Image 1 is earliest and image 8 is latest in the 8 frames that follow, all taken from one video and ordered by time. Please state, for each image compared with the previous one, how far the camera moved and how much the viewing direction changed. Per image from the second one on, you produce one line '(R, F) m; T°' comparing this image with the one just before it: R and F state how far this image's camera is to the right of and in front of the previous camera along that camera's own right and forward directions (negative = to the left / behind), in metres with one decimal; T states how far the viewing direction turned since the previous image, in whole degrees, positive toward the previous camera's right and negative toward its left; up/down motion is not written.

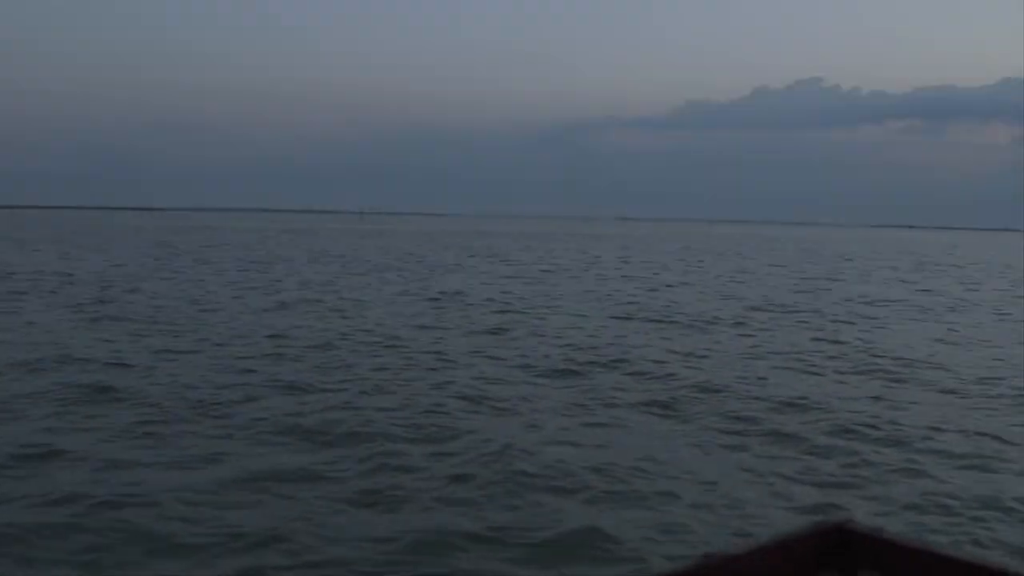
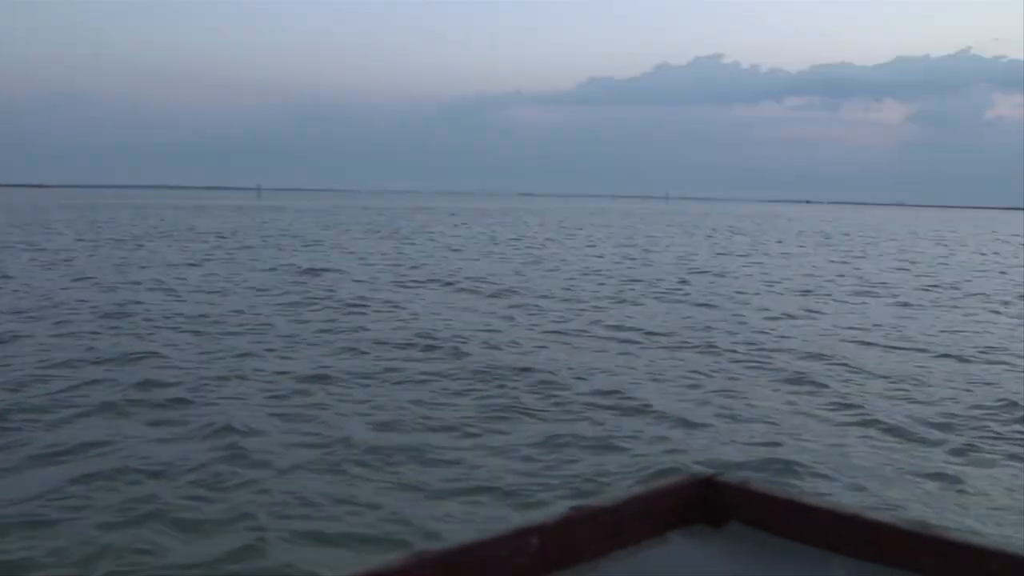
(+0.5, +0.2) m; +4°
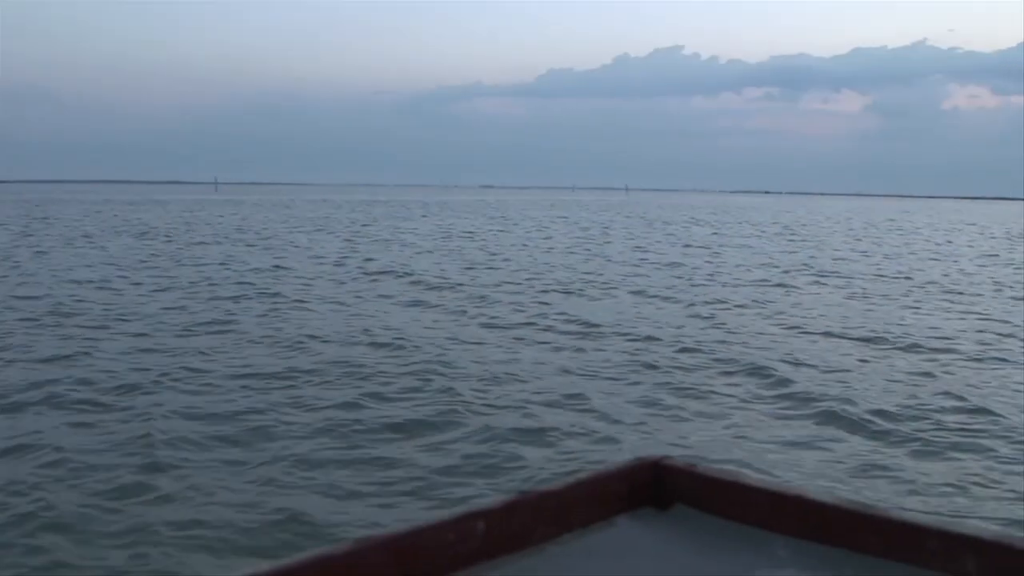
(+0.5, -0.8) m; -10°
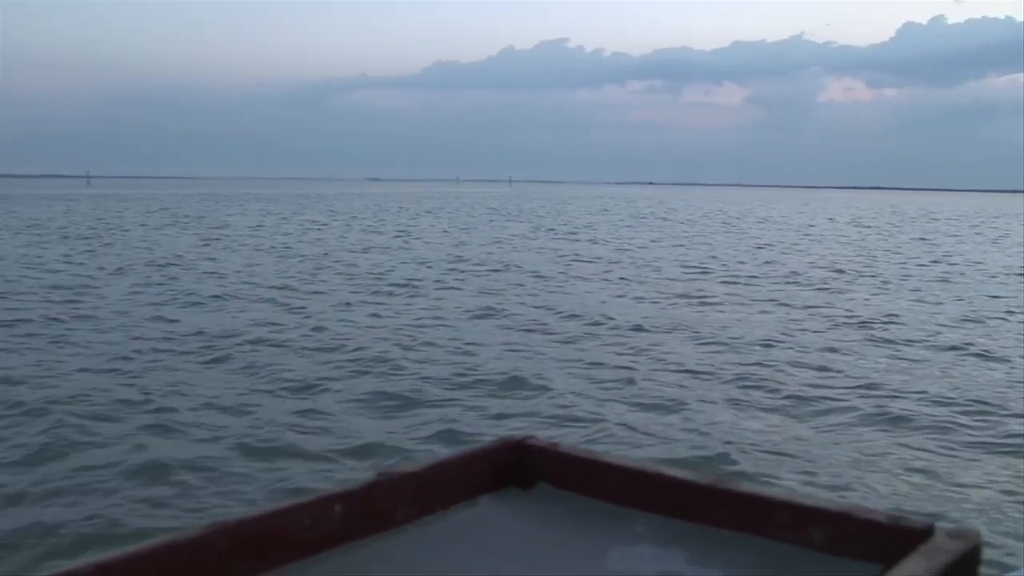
(+0.1, 0.0) m; +5°
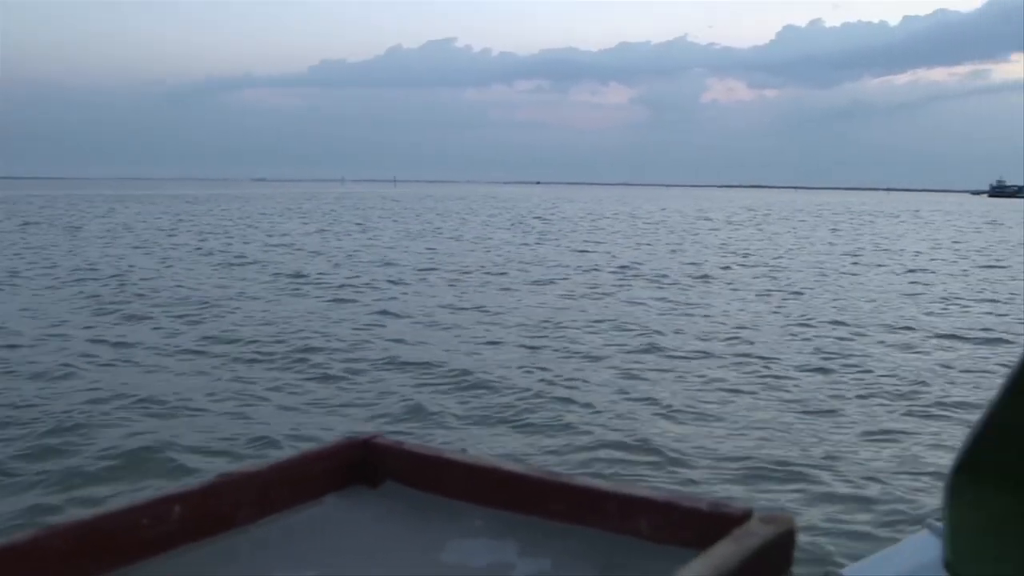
(+0.2, -0.2) m; +5°
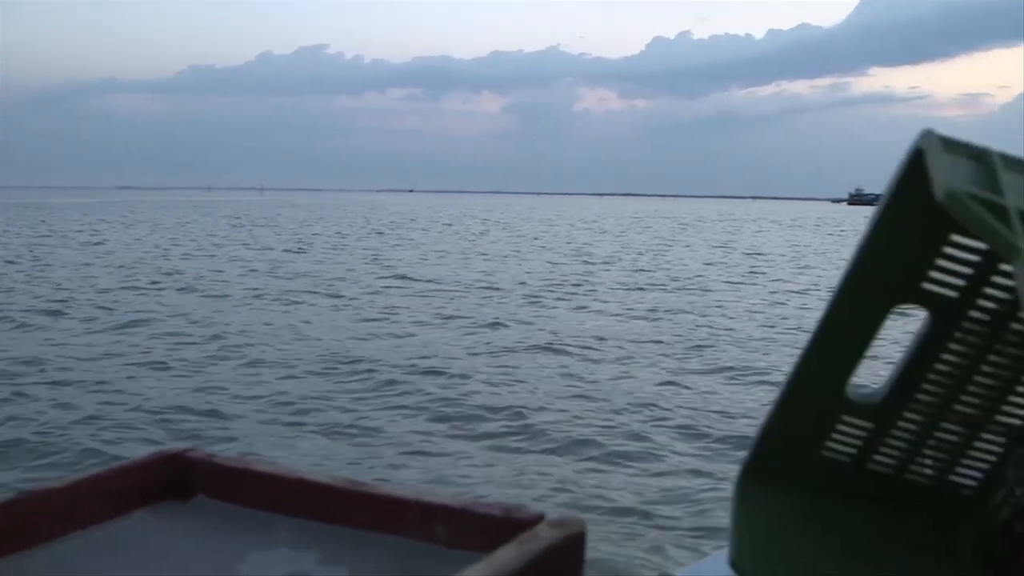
(+0.3, -0.2) m; +5°
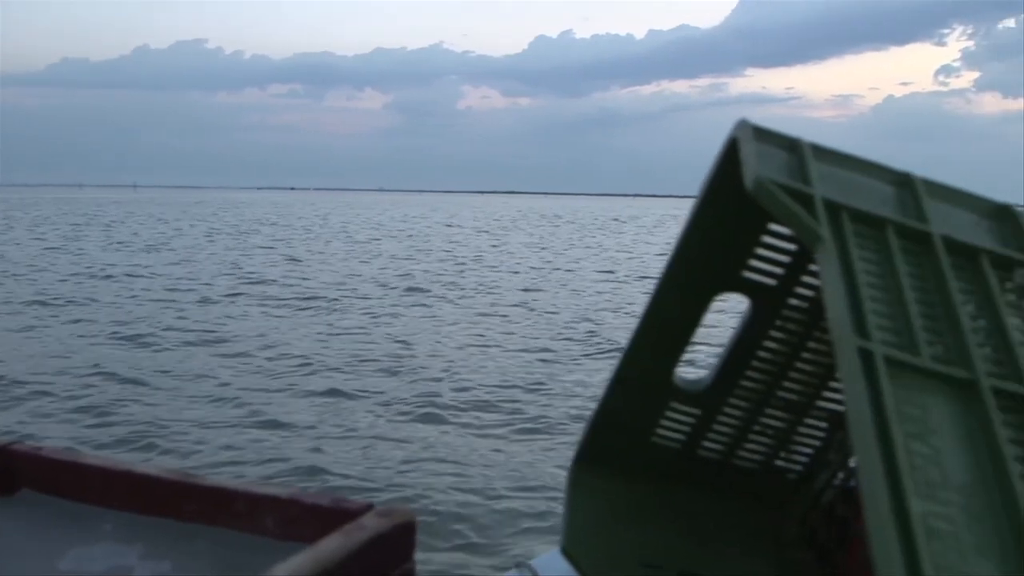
(+0.2, 0.0) m; +5°
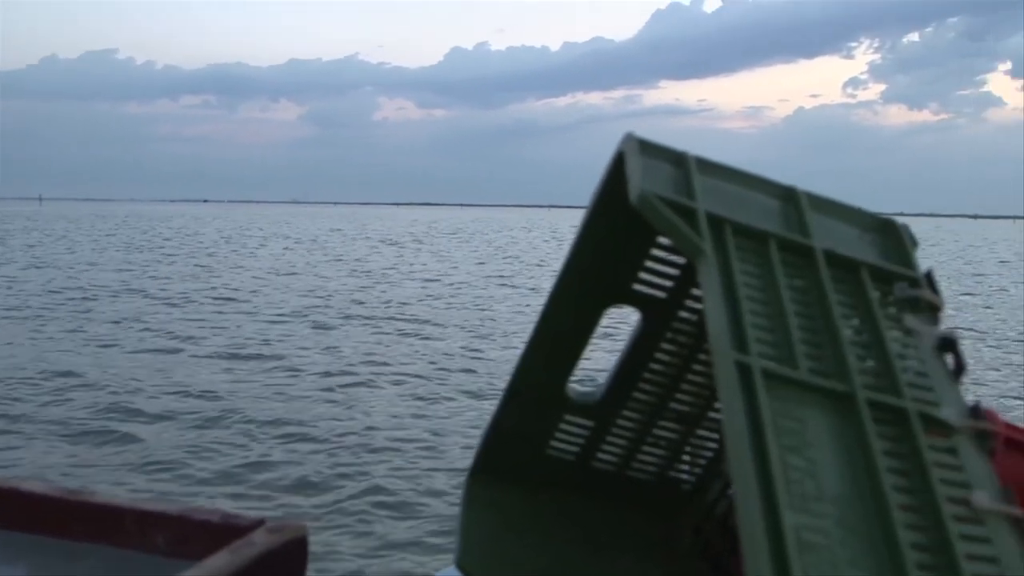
(+0.1, 0.0) m; +4°
